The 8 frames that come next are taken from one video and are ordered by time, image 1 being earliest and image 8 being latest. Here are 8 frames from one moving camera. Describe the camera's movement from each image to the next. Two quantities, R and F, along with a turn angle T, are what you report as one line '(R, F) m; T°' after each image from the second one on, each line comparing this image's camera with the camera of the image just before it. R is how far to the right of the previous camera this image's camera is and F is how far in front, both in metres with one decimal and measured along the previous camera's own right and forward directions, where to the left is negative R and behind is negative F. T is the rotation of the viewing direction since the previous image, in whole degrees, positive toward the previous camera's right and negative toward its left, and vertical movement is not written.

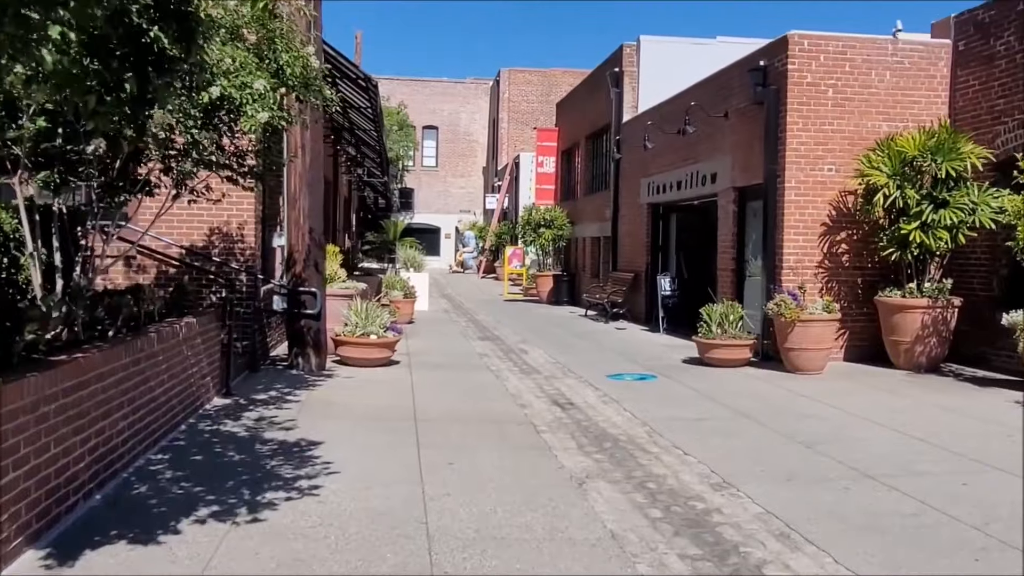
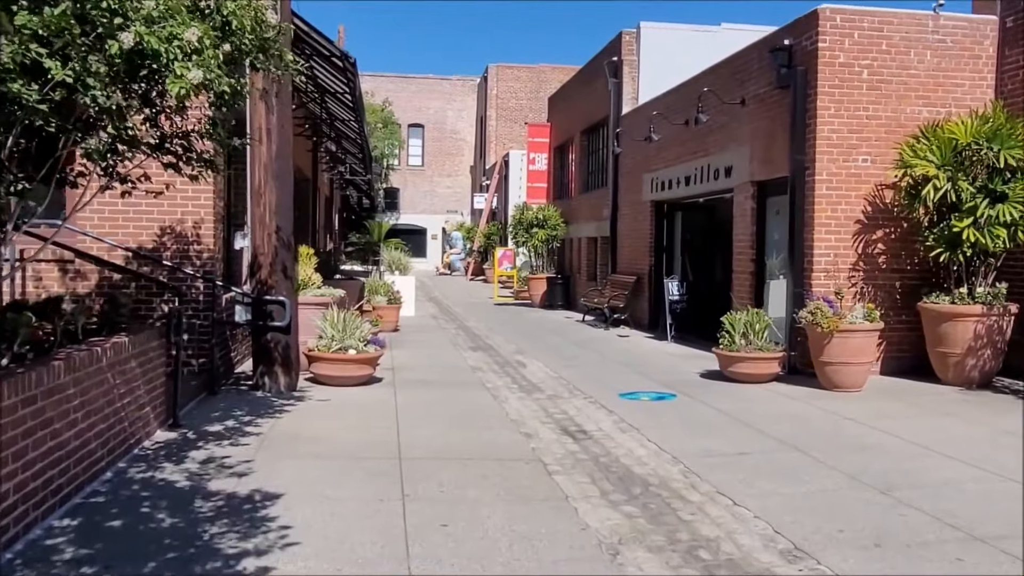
(-0.1, +1.3) m; +1°
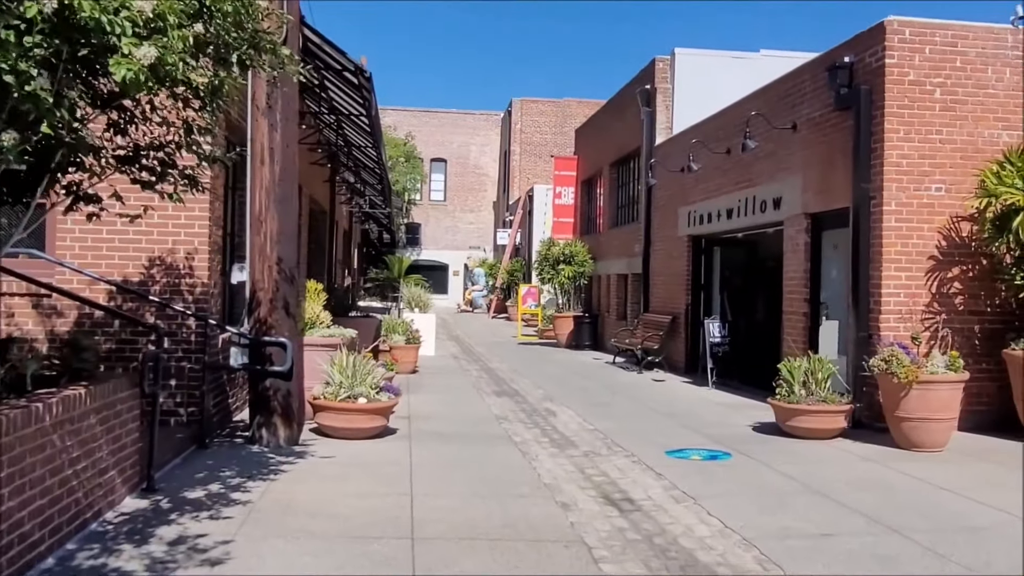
(-0.1, +1.1) m; -1°
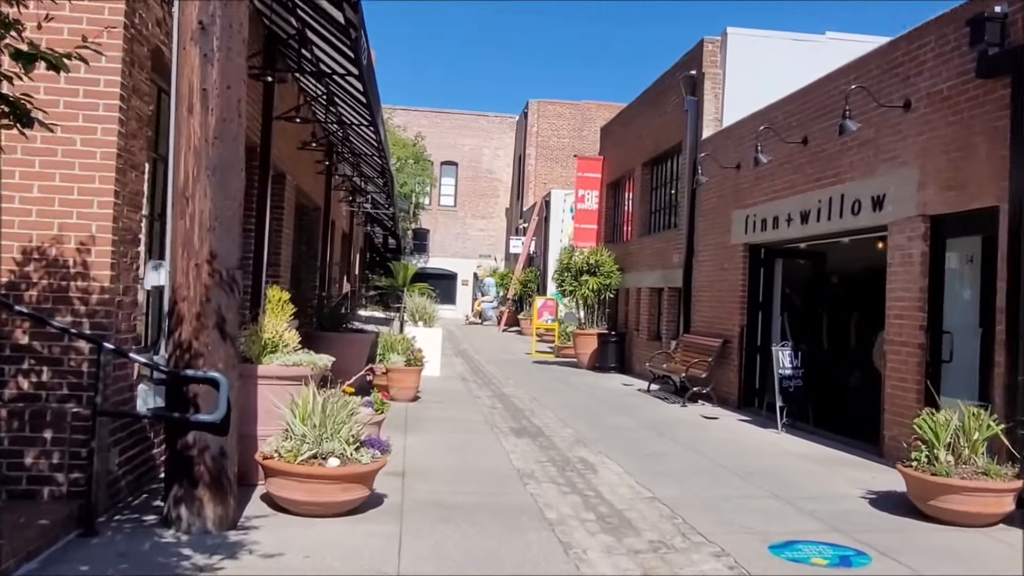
(-0.2, +2.5) m; 0°
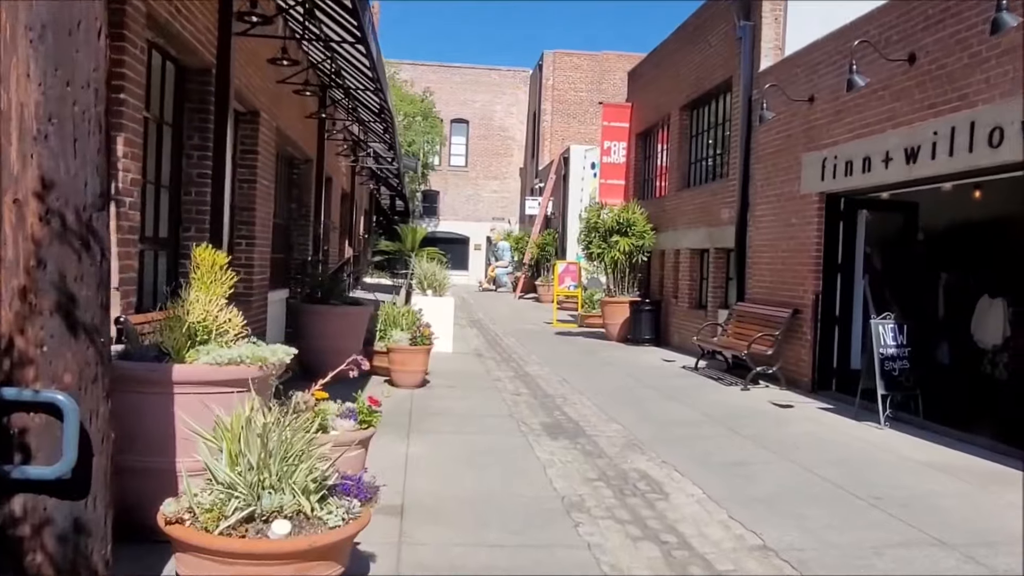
(-0.2, +2.3) m; -1°
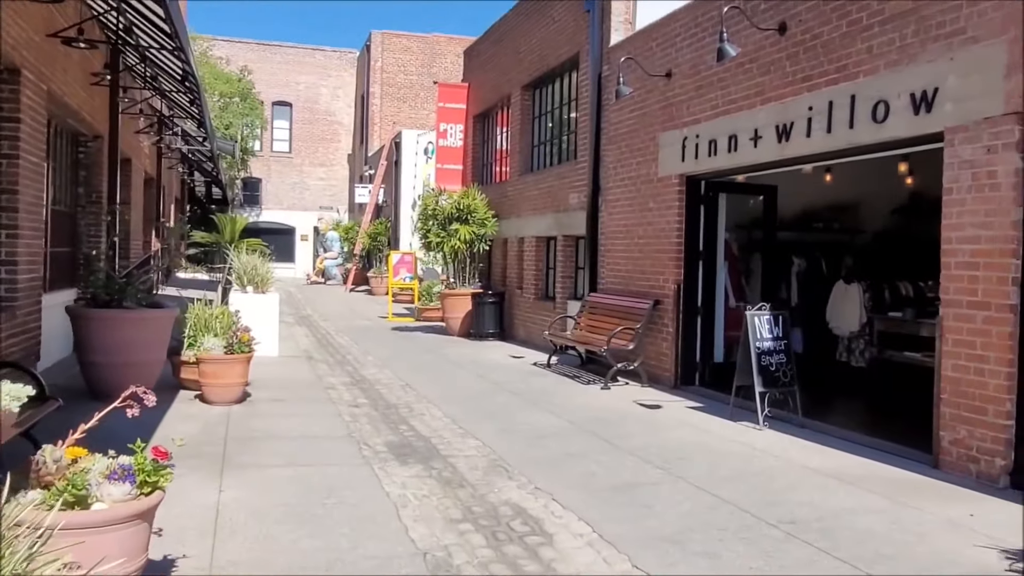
(-0.1, +1.3) m; +11°
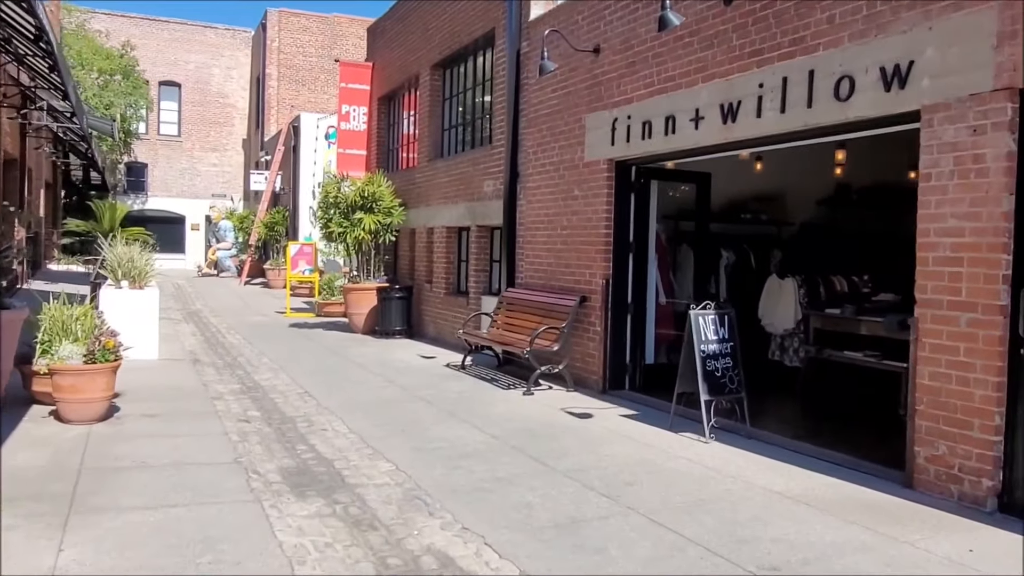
(-0.1, +1.0) m; +6°
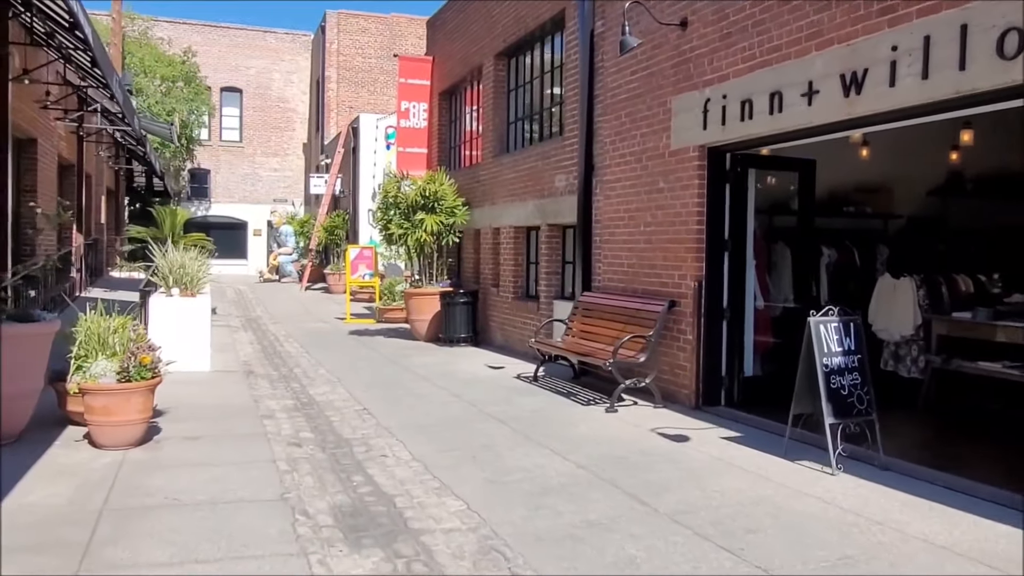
(-0.2, +1.0) m; -4°
